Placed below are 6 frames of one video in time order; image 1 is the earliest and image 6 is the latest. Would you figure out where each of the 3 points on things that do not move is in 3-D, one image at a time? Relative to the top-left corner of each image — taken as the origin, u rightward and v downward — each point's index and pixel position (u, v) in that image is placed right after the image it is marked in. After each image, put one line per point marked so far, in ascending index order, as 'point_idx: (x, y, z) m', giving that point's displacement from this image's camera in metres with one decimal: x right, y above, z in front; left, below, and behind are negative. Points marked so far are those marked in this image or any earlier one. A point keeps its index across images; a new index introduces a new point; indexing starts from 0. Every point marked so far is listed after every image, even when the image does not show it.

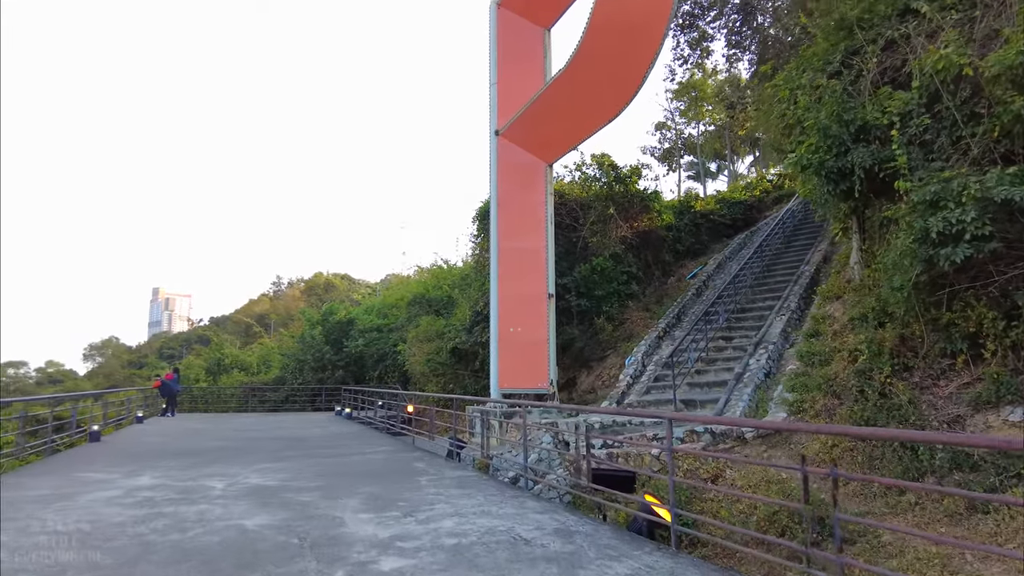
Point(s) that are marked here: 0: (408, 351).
0: (-2.9, -1.8, +18.4) m
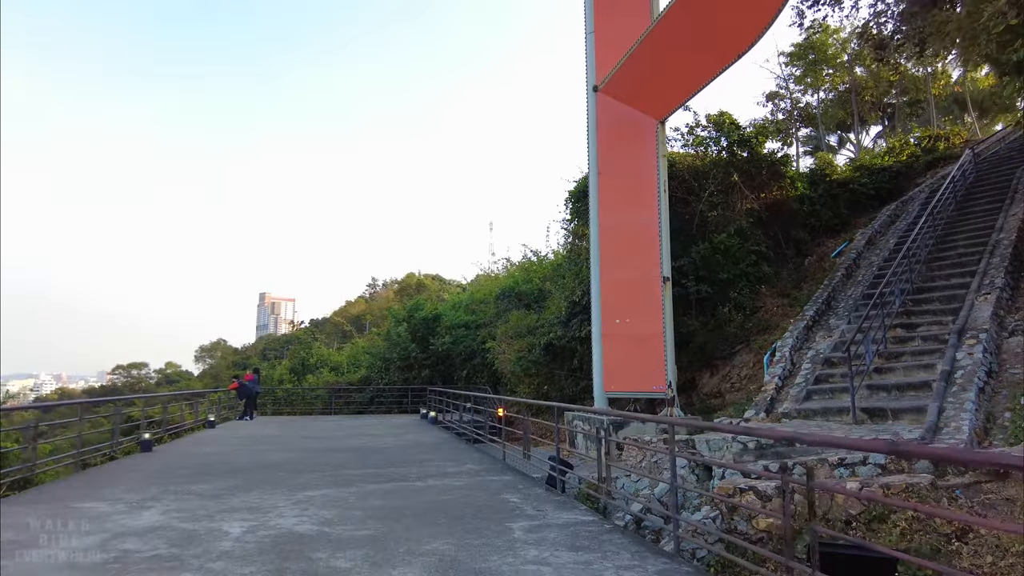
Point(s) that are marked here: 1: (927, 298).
0: (-0.4, -1.5, +16.7) m
1: (+5.3, -0.1, +8.6) m
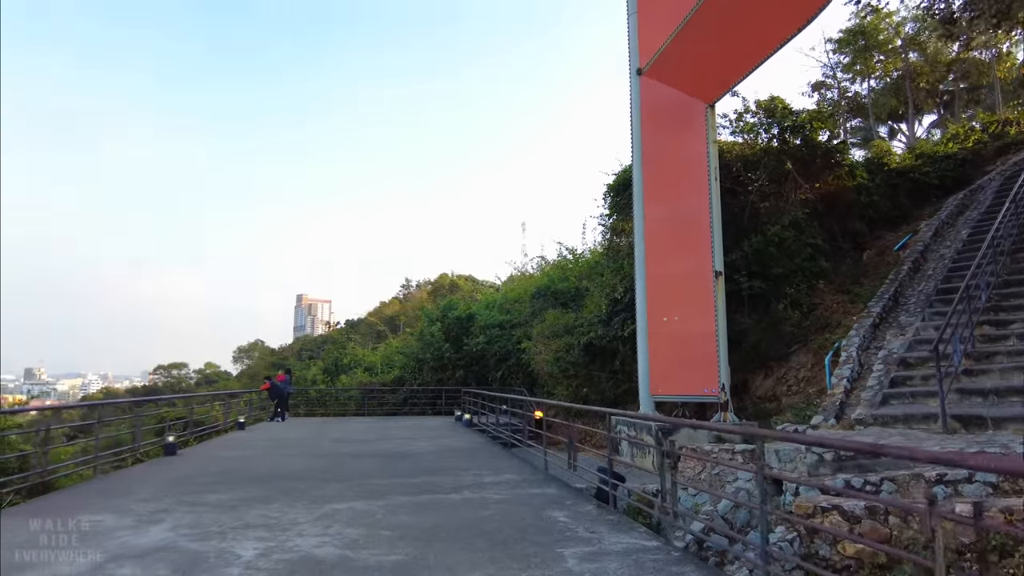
0: (+0.5, -1.5, +16.1) m
1: (+5.8, -0.1, +7.7) m
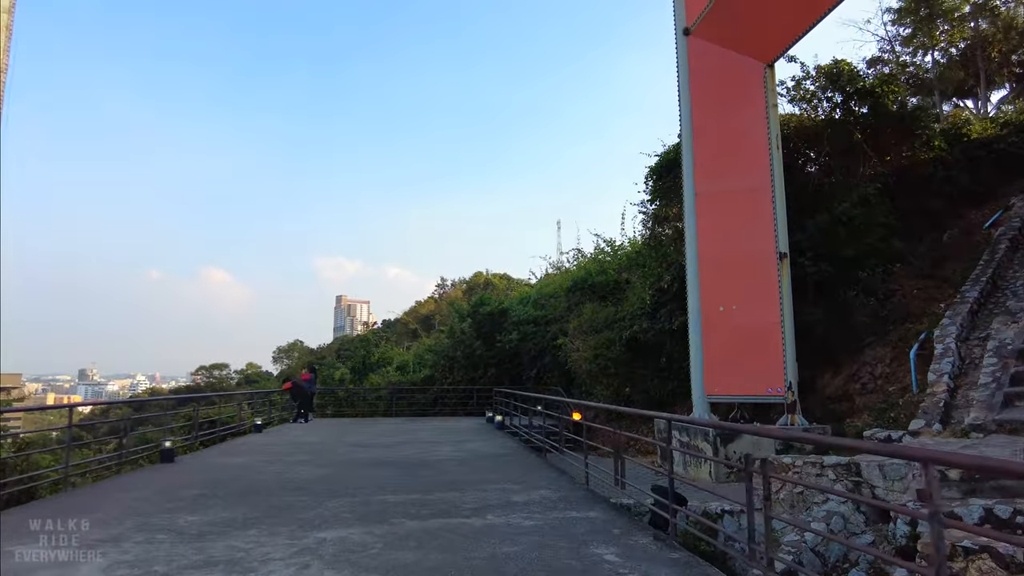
0: (+1.3, -1.3, +14.9) m
1: (+6.1, +0.2, +6.3) m
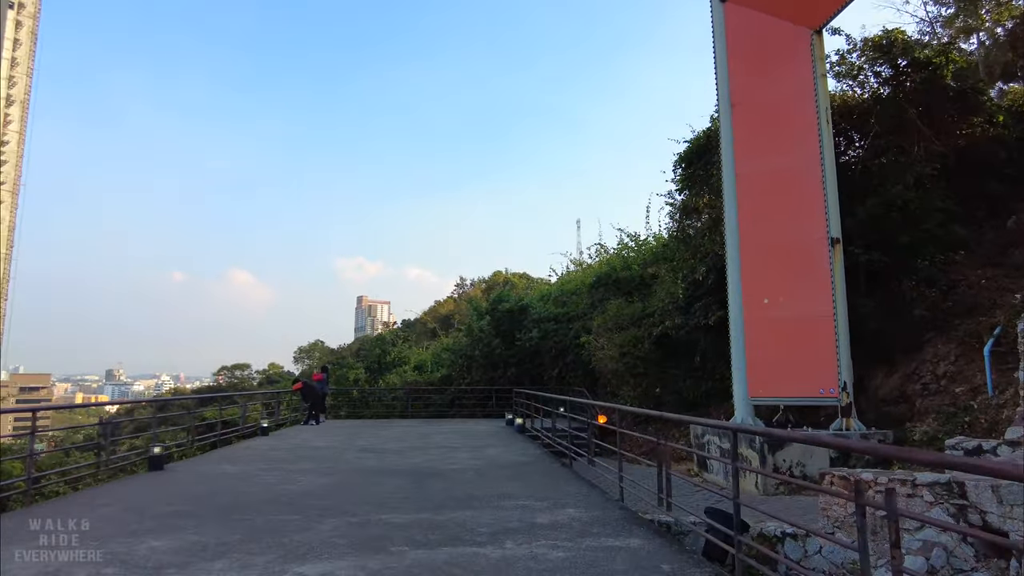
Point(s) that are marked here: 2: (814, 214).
0: (+1.7, -1.2, +14.1) m
1: (+6.3, +0.3, +5.4) m
2: (+3.5, +0.9, +7.9) m
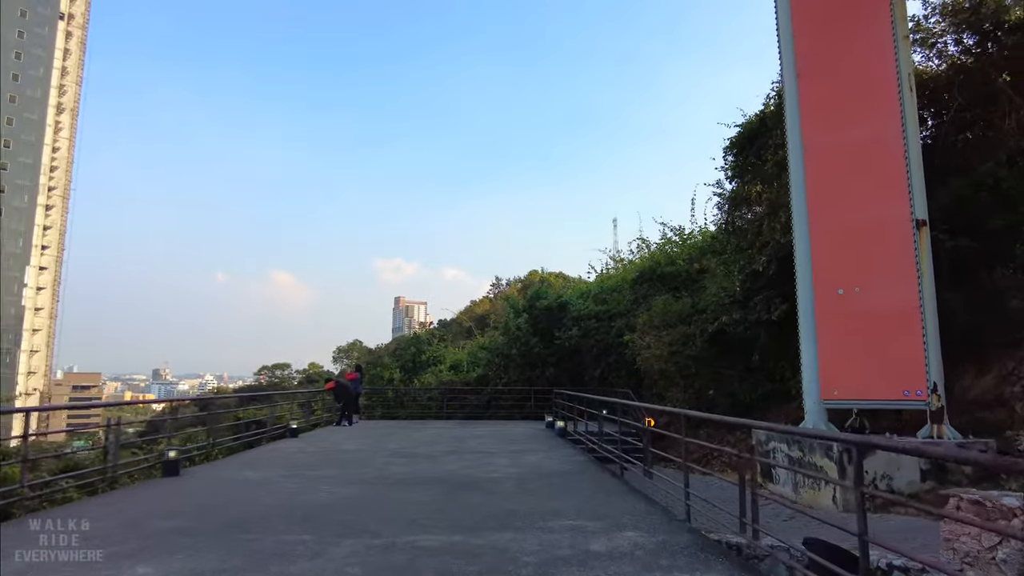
0: (+2.5, -1.1, +13.3) m
1: (+6.6, +0.4, +4.3) m
2: (+3.9, +1.0, +7.0) m
